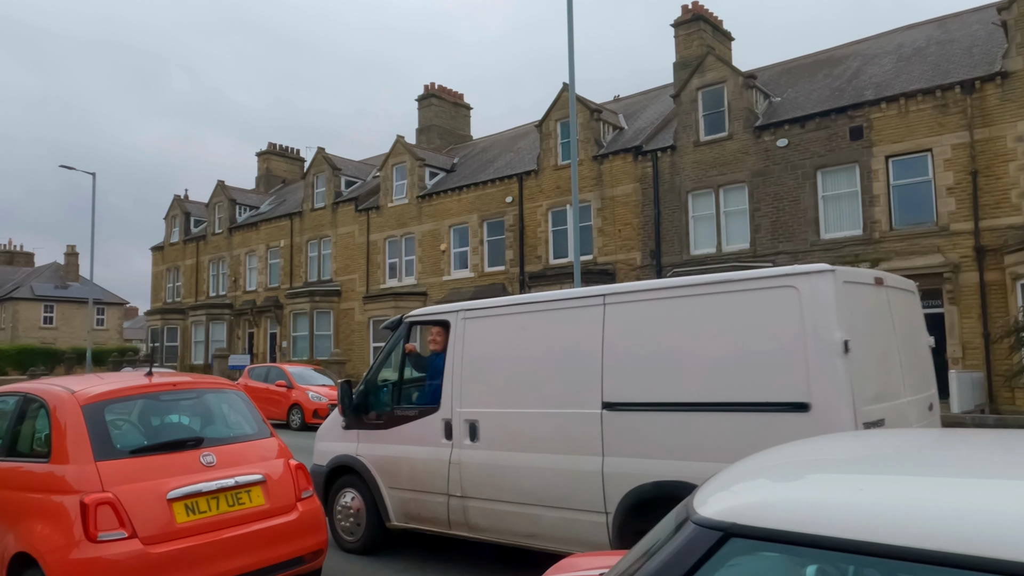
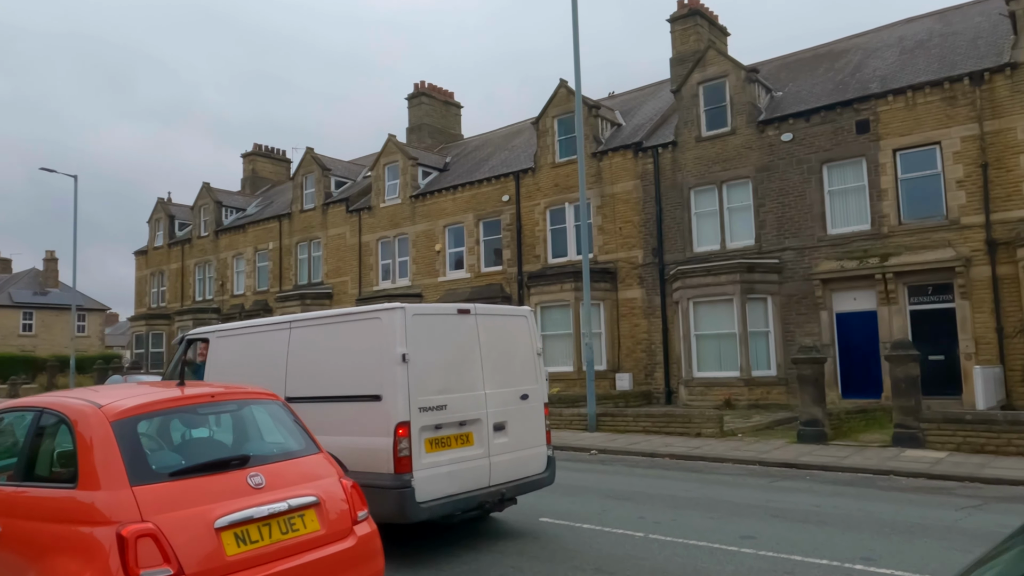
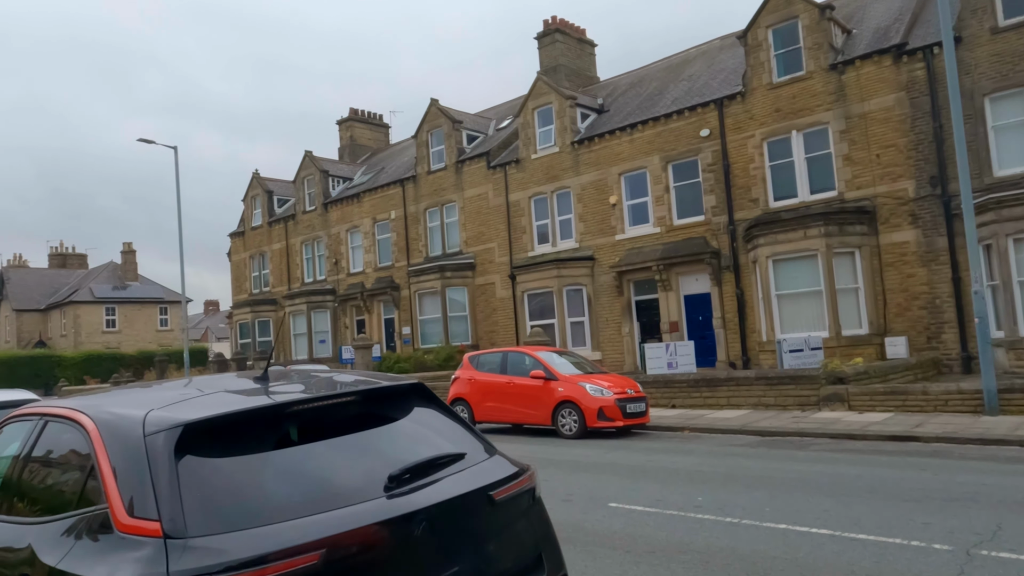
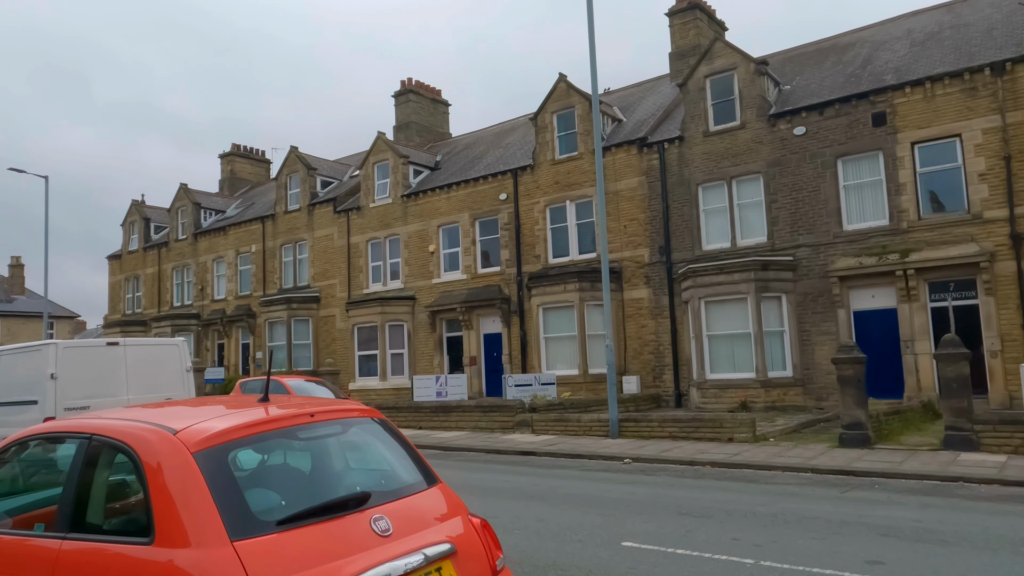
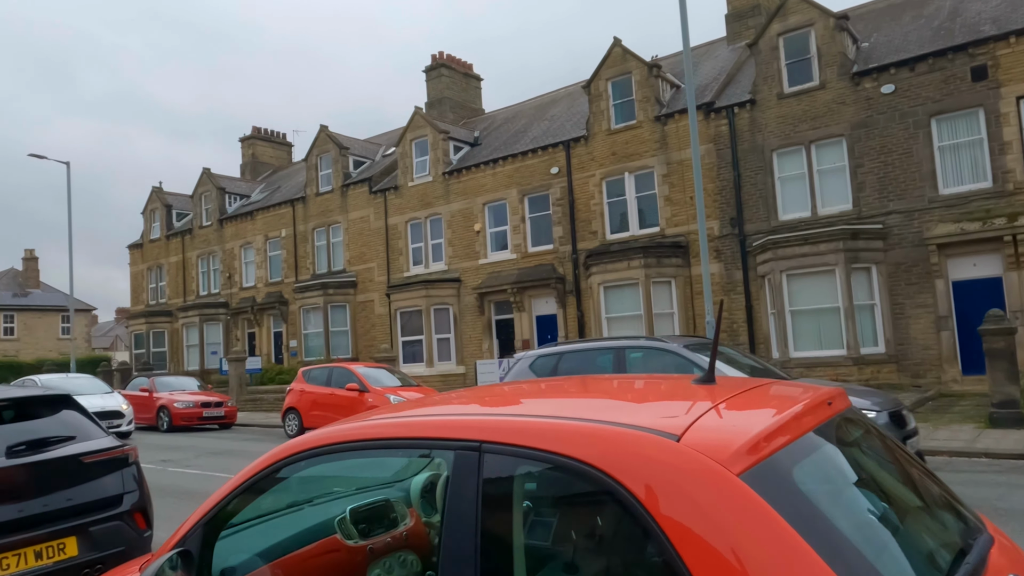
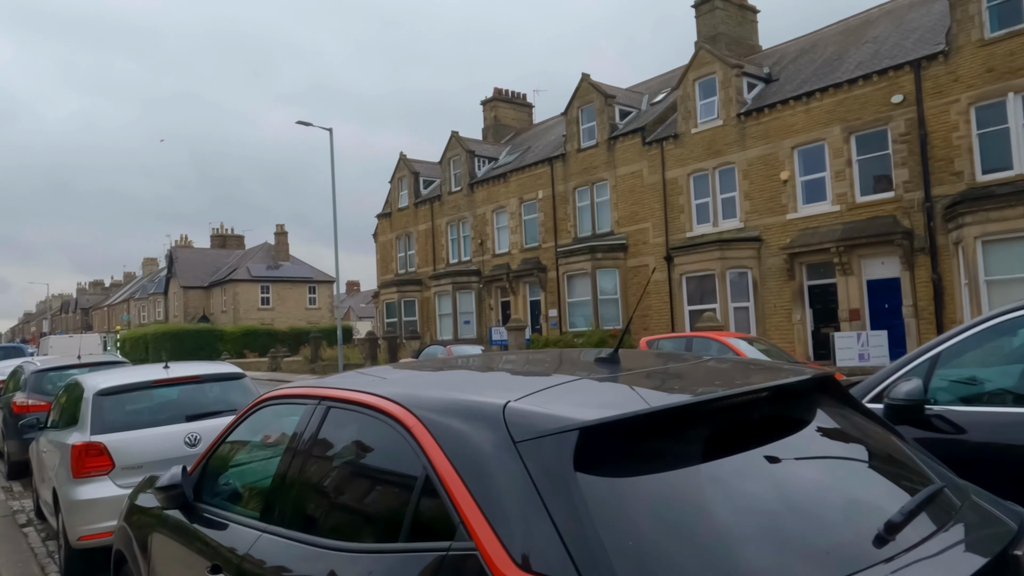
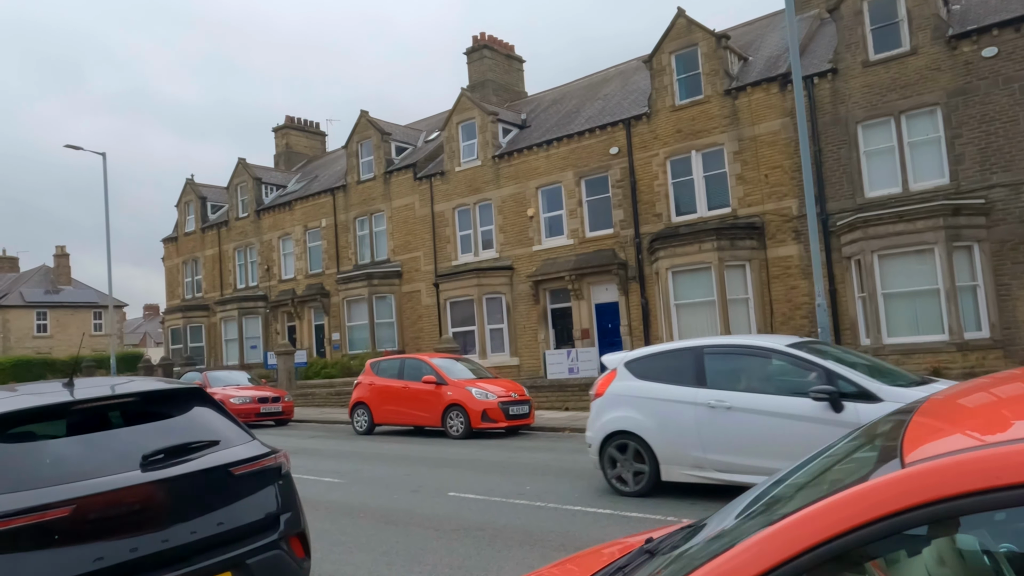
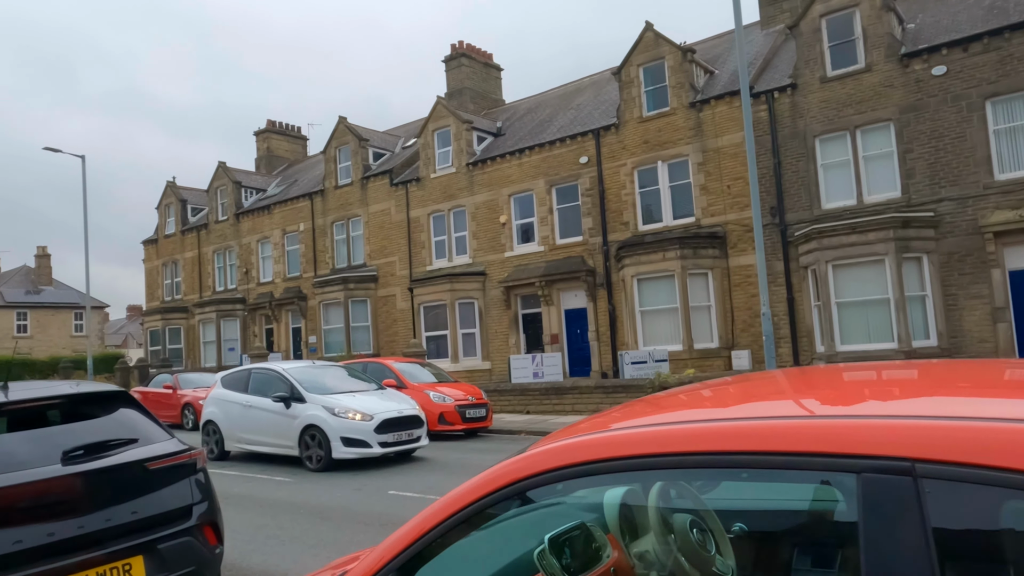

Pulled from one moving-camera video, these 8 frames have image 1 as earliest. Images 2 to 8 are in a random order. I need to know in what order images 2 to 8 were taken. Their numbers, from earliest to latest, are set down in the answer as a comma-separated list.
2, 4, 5, 8, 7, 3, 6
